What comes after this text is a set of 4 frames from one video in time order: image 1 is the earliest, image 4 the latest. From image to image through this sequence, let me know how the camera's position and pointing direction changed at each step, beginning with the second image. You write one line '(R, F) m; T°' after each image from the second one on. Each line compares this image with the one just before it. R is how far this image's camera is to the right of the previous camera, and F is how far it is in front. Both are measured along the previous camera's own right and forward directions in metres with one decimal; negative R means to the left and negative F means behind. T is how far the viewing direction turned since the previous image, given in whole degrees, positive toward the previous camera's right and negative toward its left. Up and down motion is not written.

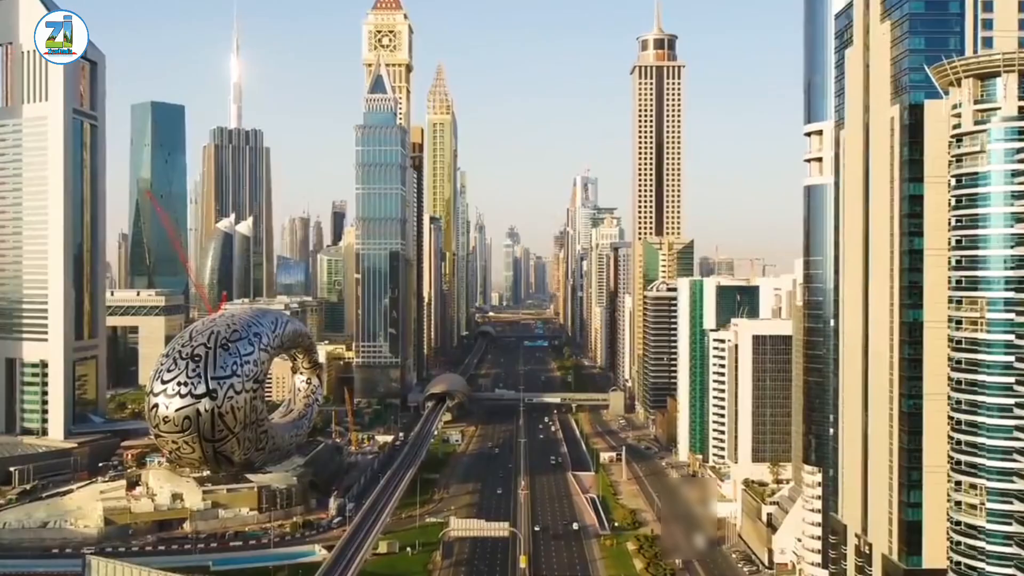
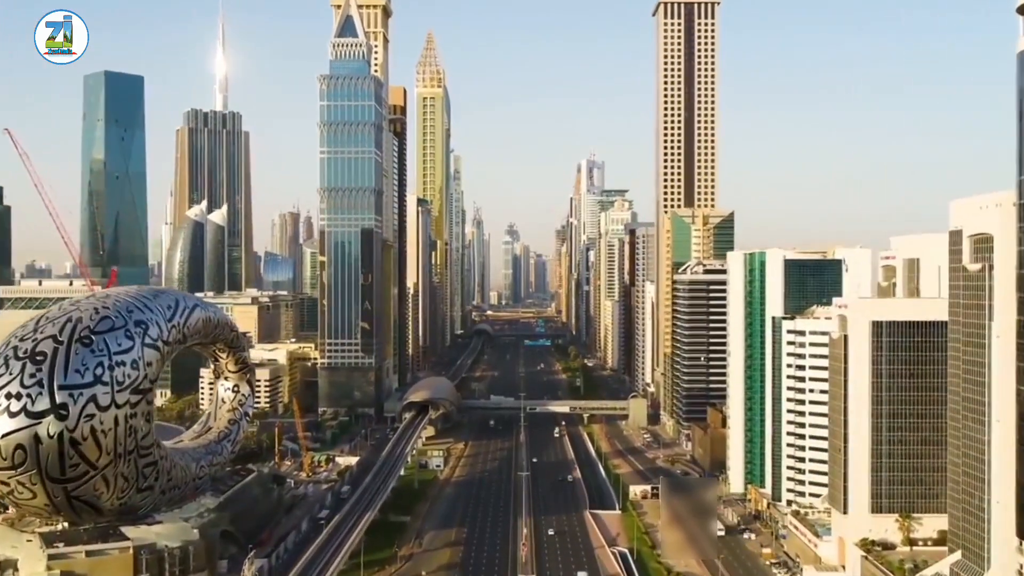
(+0.2, +19.3) m; 0°
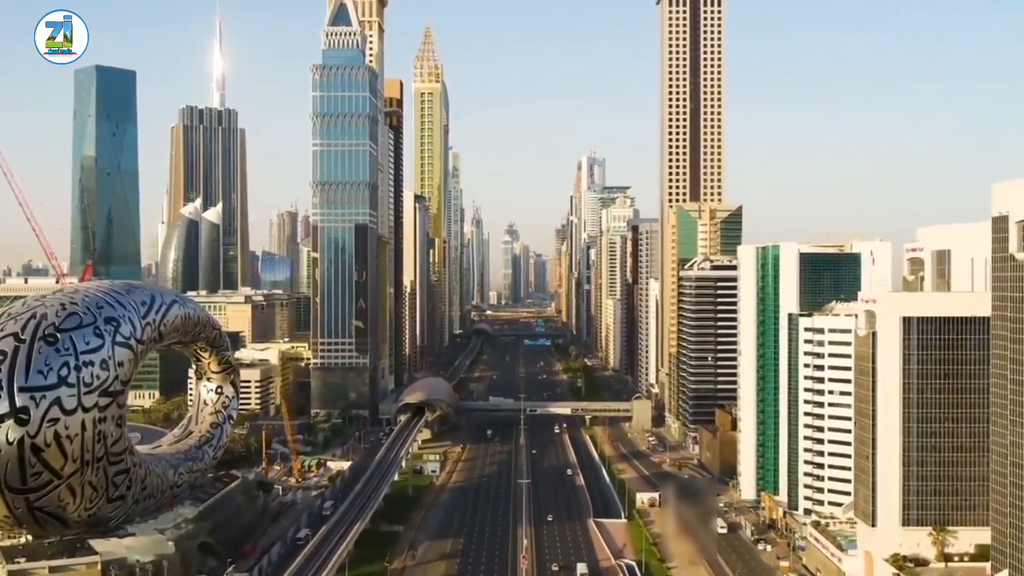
(0.0, +3.1) m; 0°
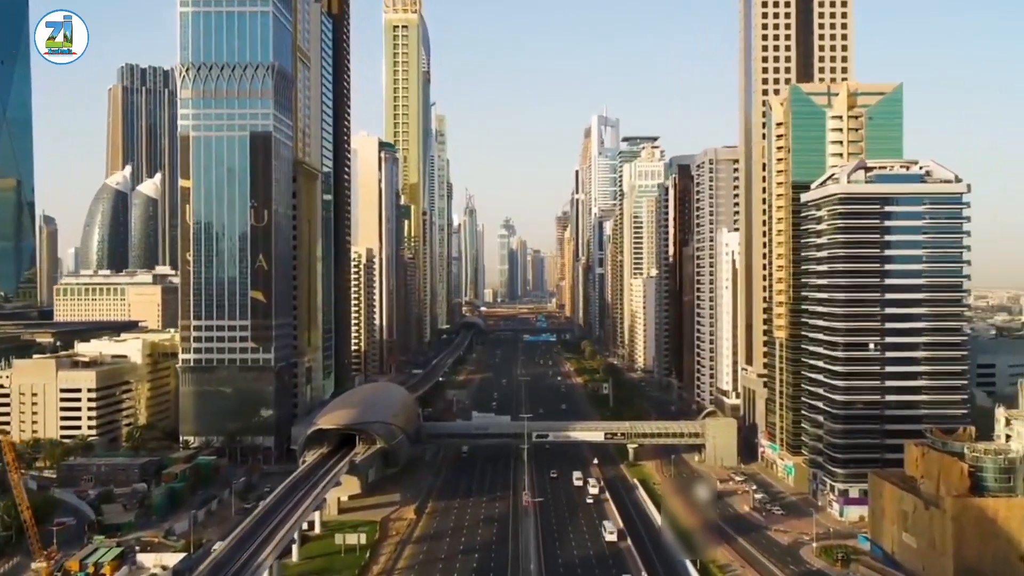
(+0.1, +33.4) m; 0°
